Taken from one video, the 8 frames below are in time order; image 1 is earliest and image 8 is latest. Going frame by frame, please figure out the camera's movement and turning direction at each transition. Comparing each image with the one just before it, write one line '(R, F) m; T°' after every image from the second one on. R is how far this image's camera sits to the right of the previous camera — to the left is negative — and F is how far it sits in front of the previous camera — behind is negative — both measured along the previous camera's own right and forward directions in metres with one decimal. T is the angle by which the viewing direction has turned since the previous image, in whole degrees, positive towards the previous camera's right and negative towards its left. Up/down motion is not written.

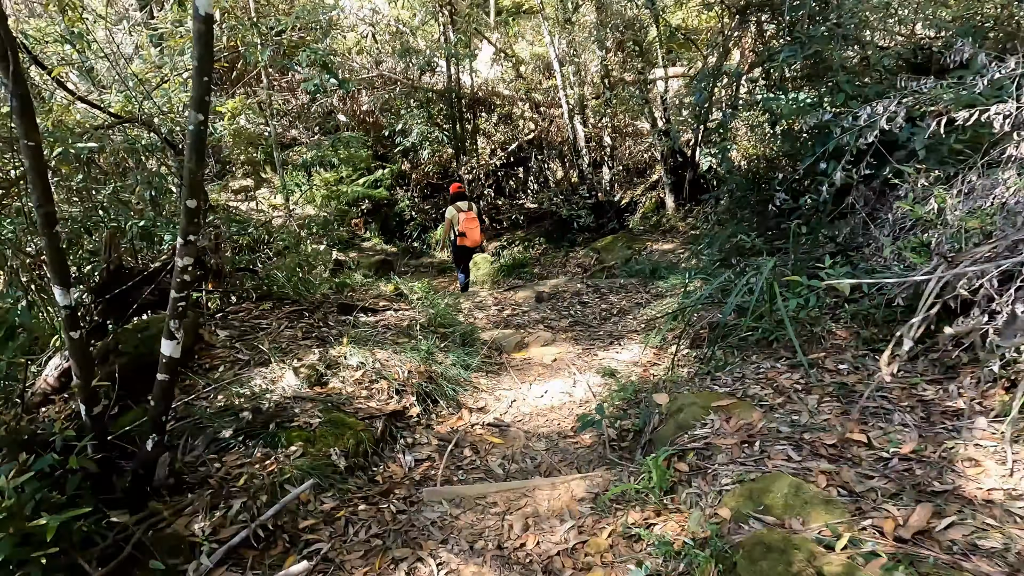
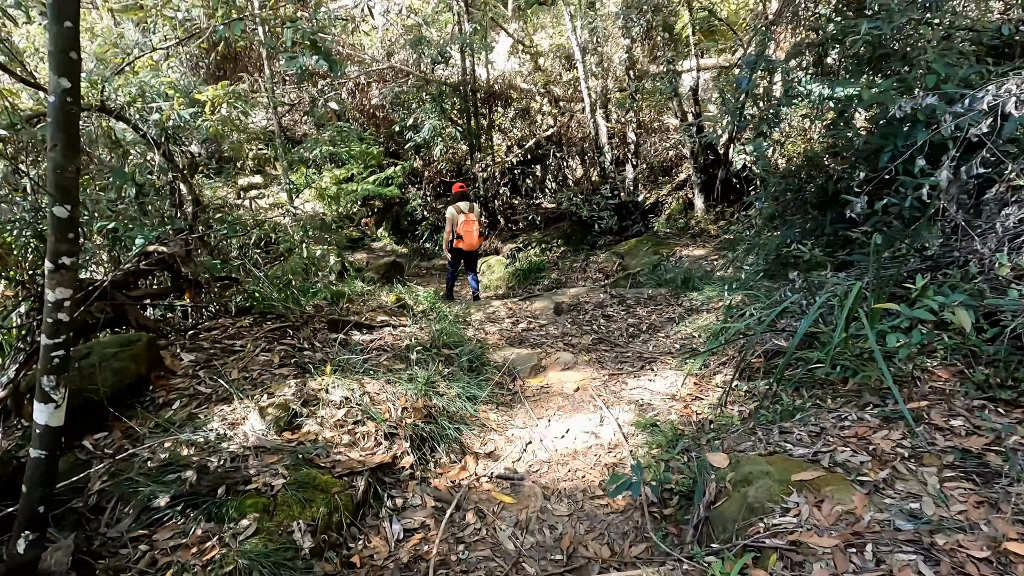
(0.0, +0.6) m; -2°
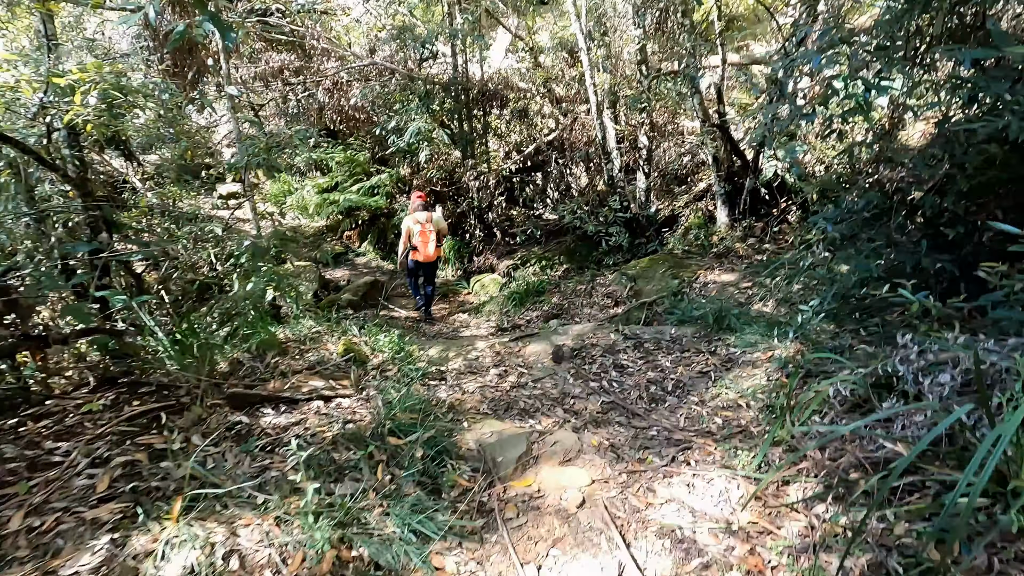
(+0.1, +1.1) m; 0°
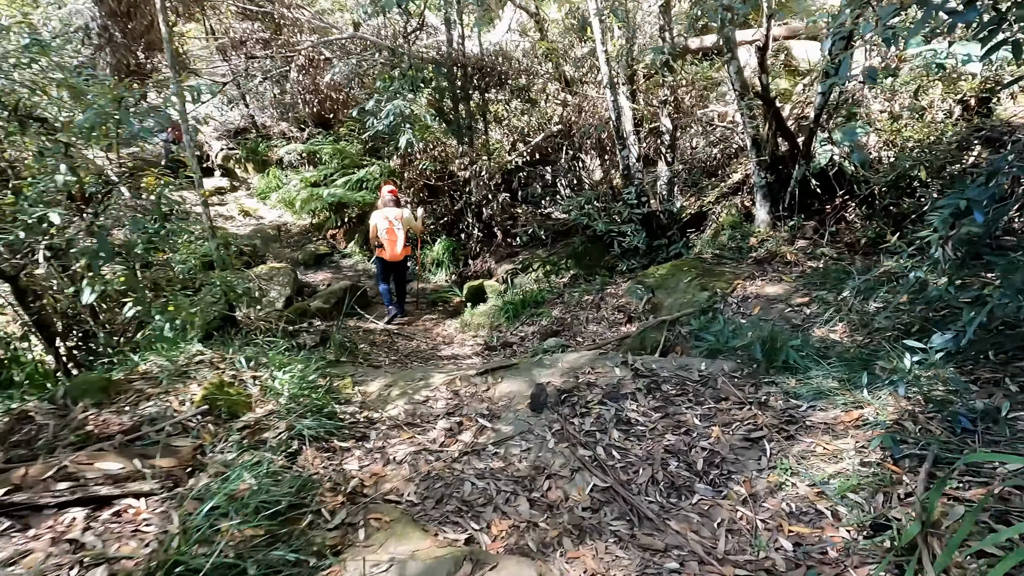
(+0.3, +1.2) m; -2°
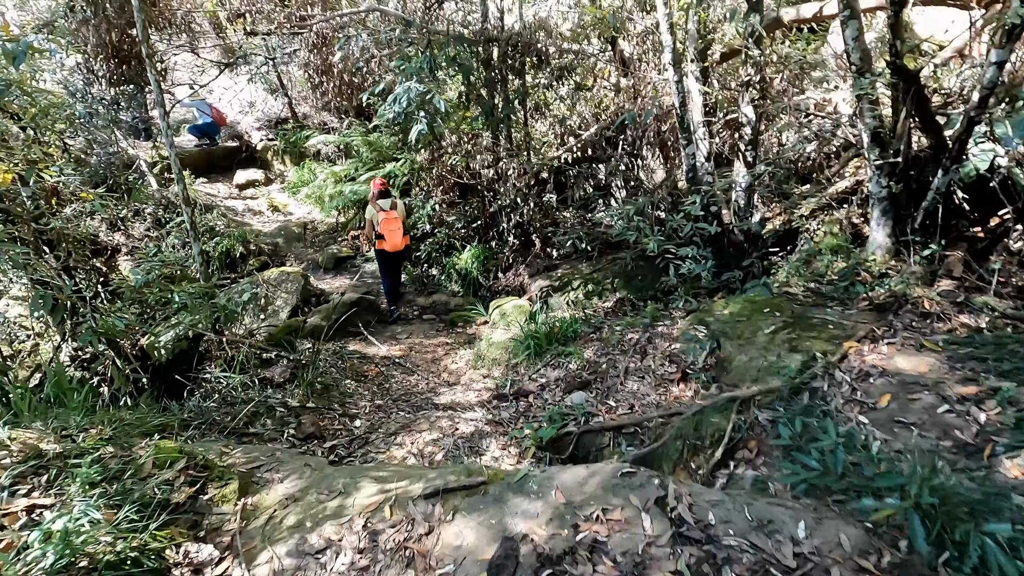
(+0.3, +1.3) m; -7°
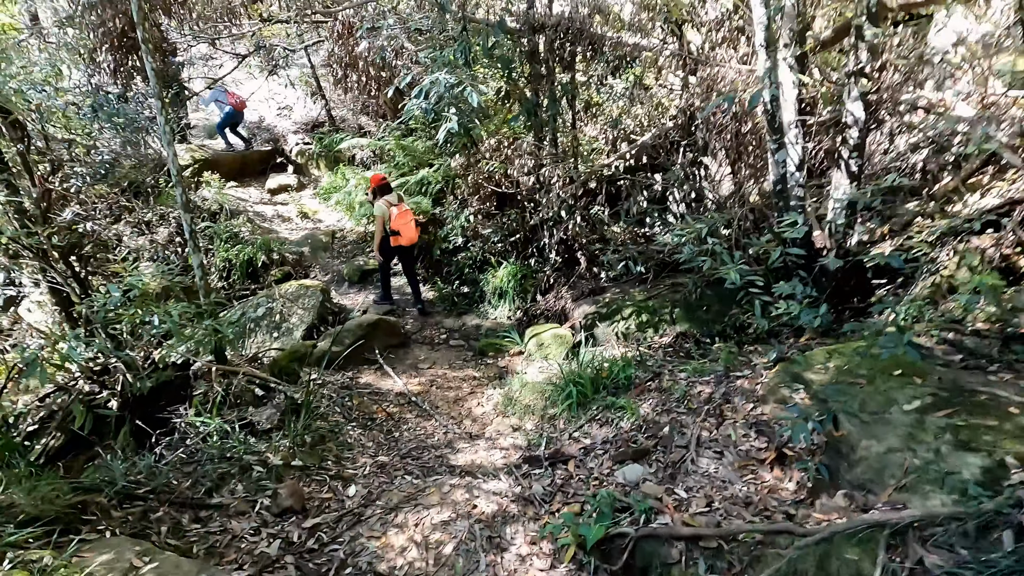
(0.0, +0.9) m; -4°
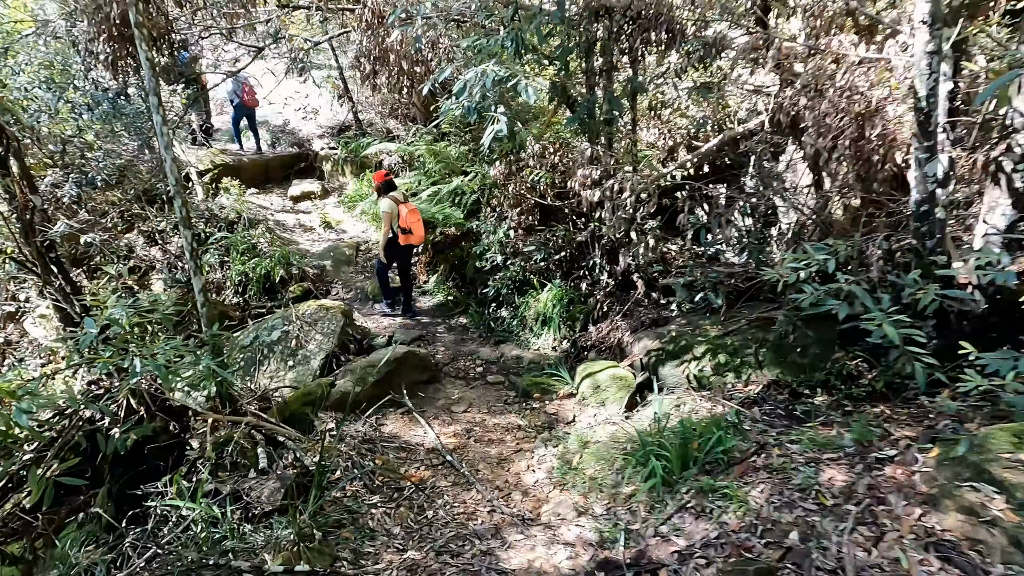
(-0.3, +0.8) m; -2°
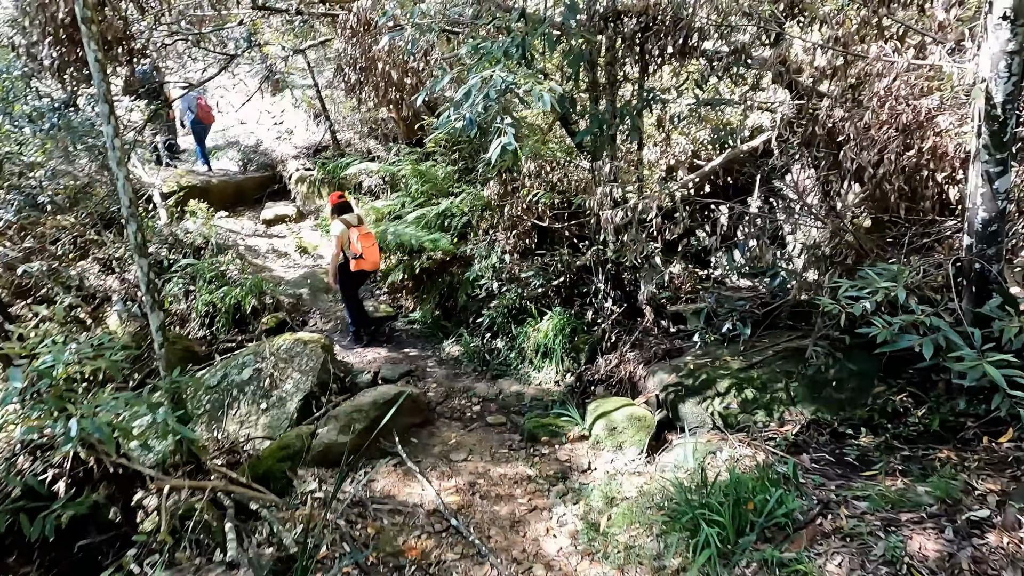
(-0.2, +0.5) m; +3°
